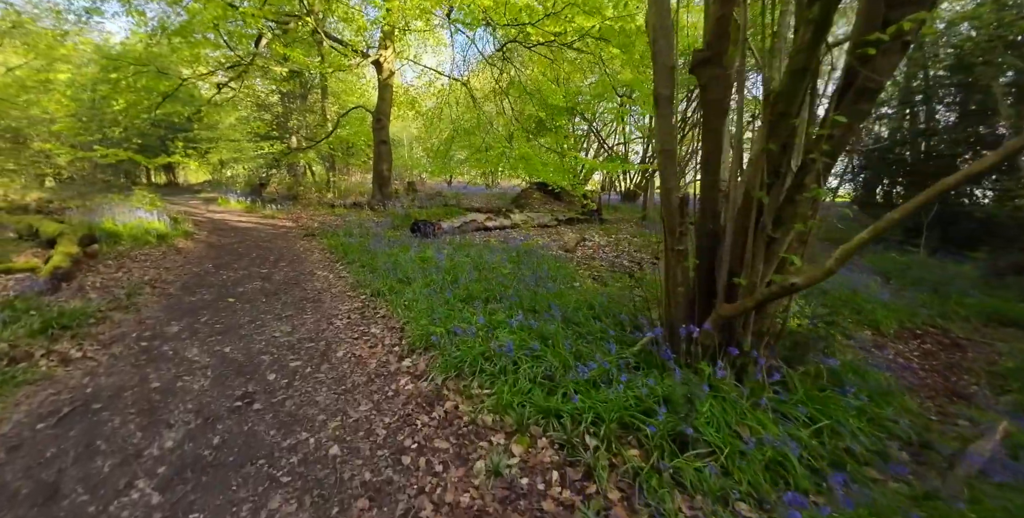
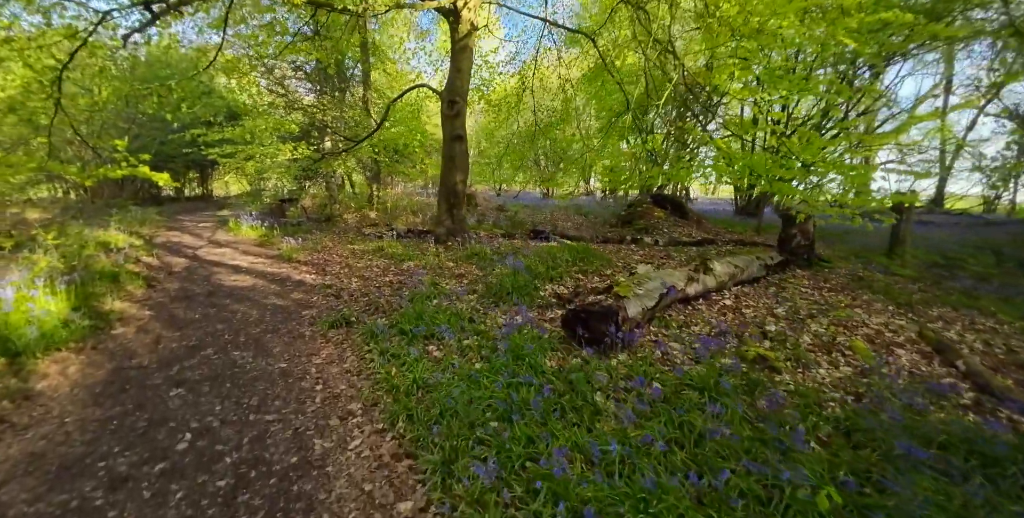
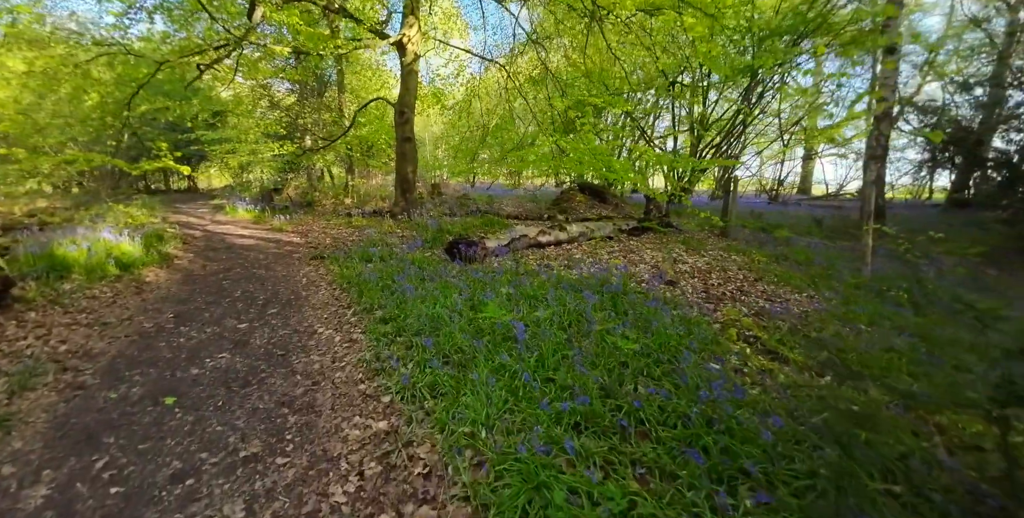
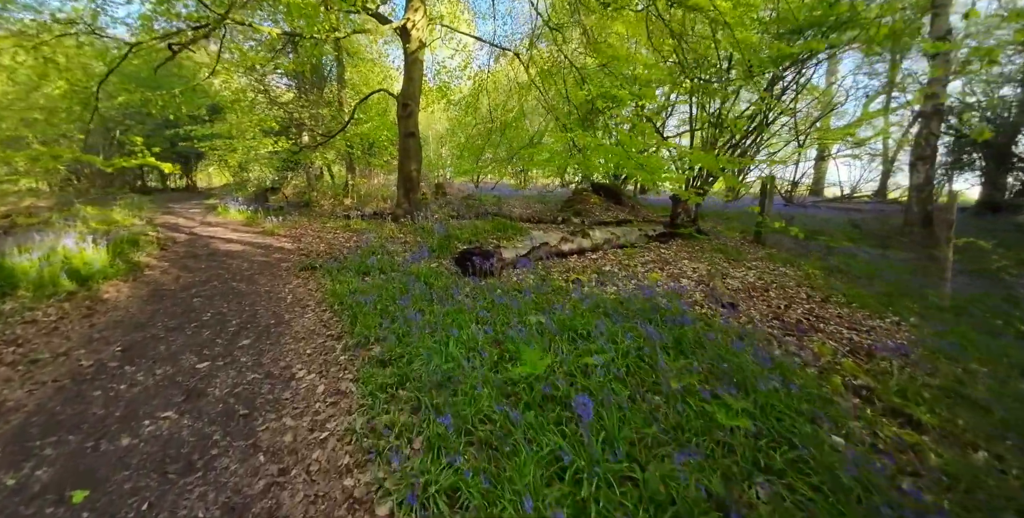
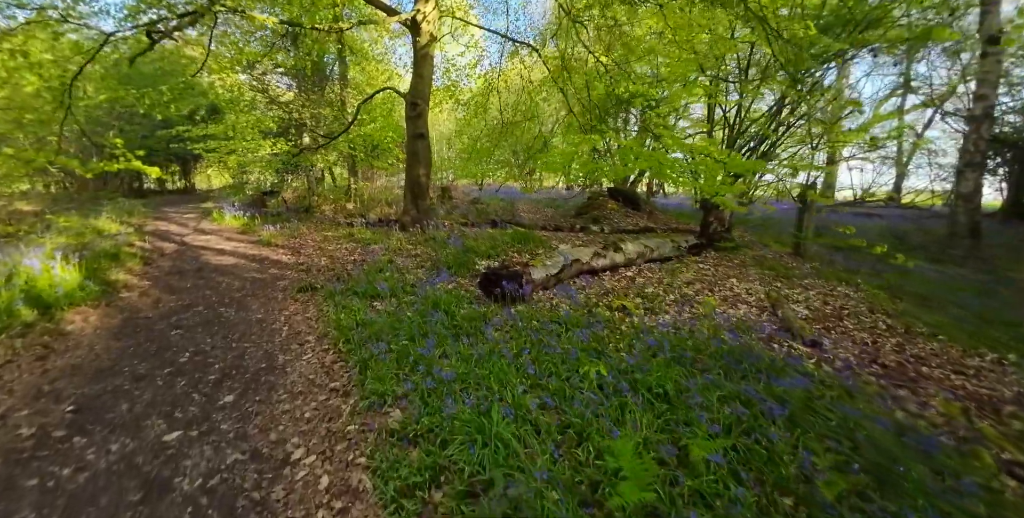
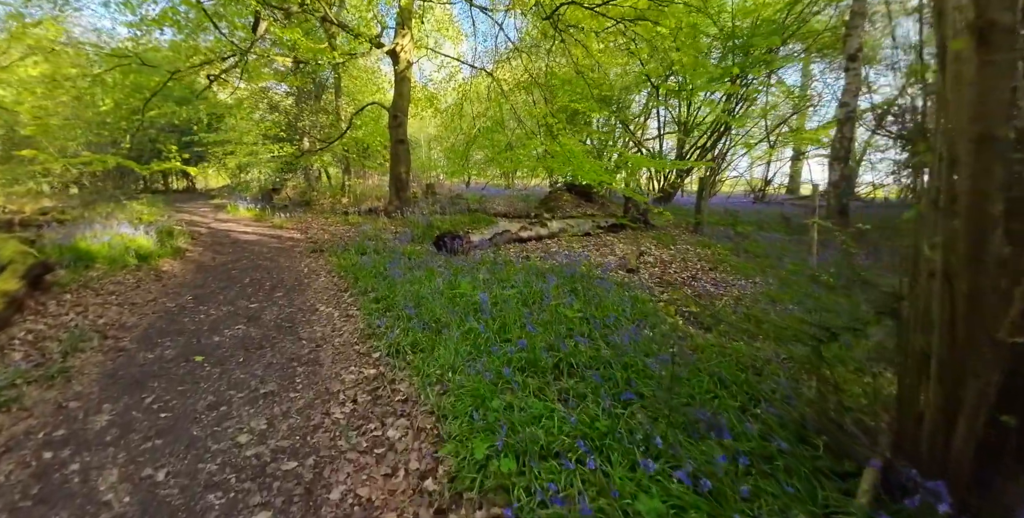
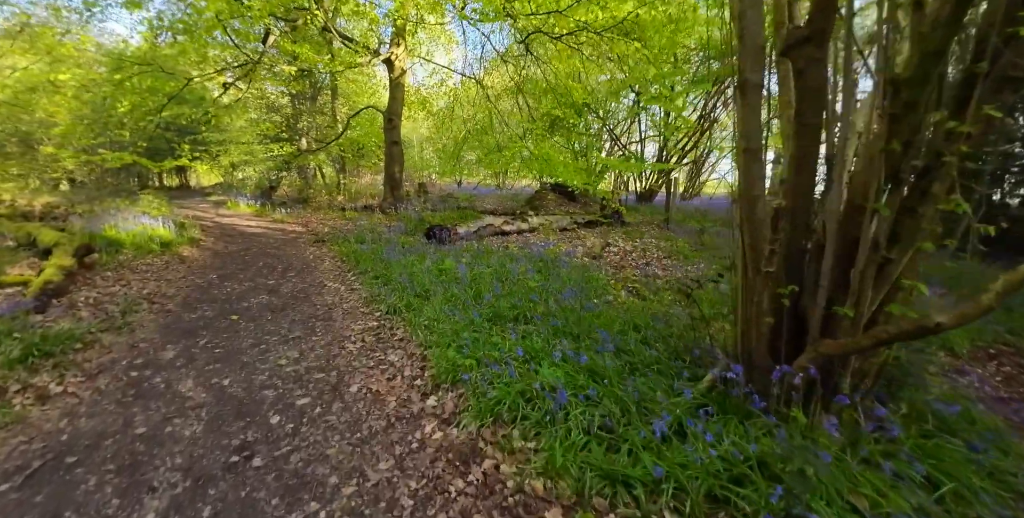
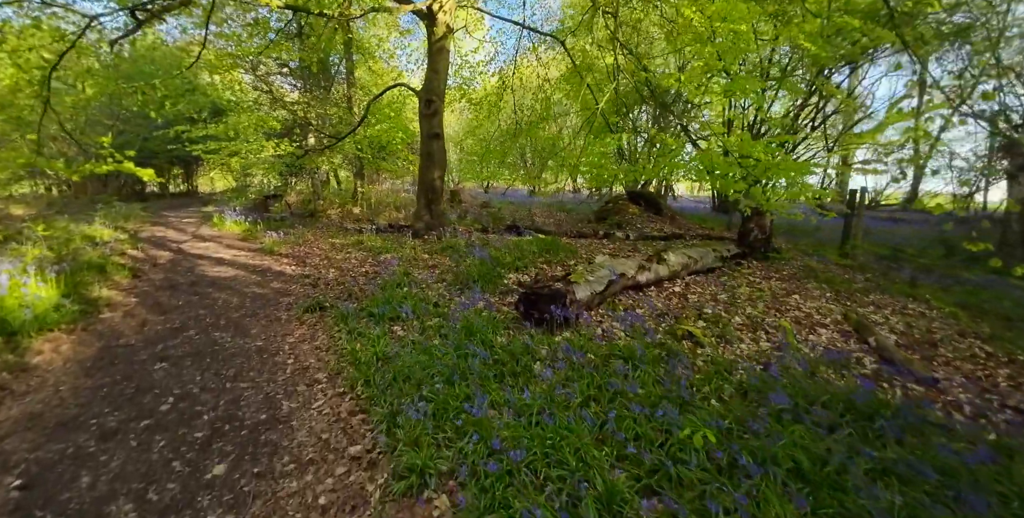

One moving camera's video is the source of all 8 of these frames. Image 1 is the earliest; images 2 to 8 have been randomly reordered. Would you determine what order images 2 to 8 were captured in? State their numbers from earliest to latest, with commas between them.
7, 6, 3, 4, 5, 8, 2
